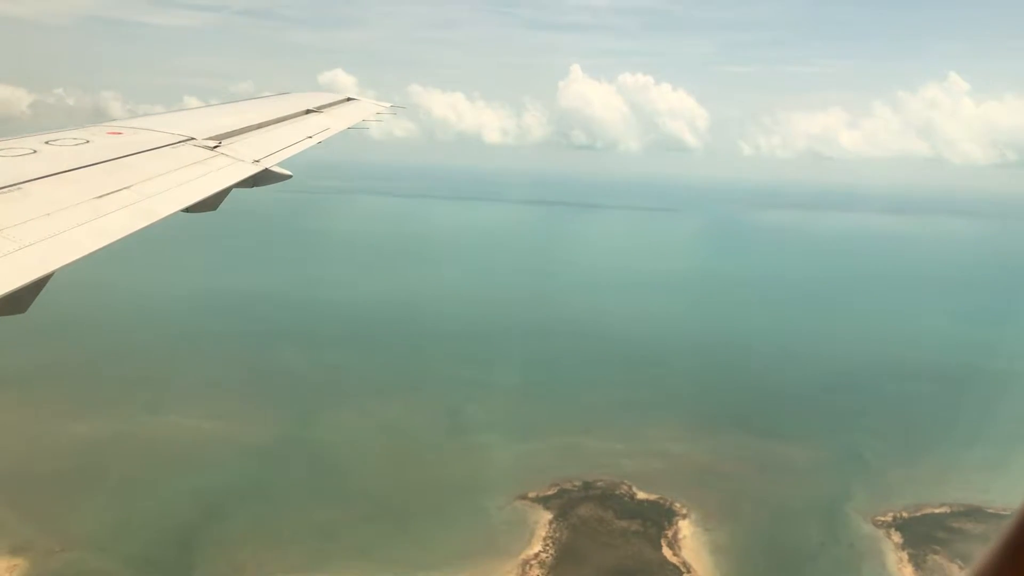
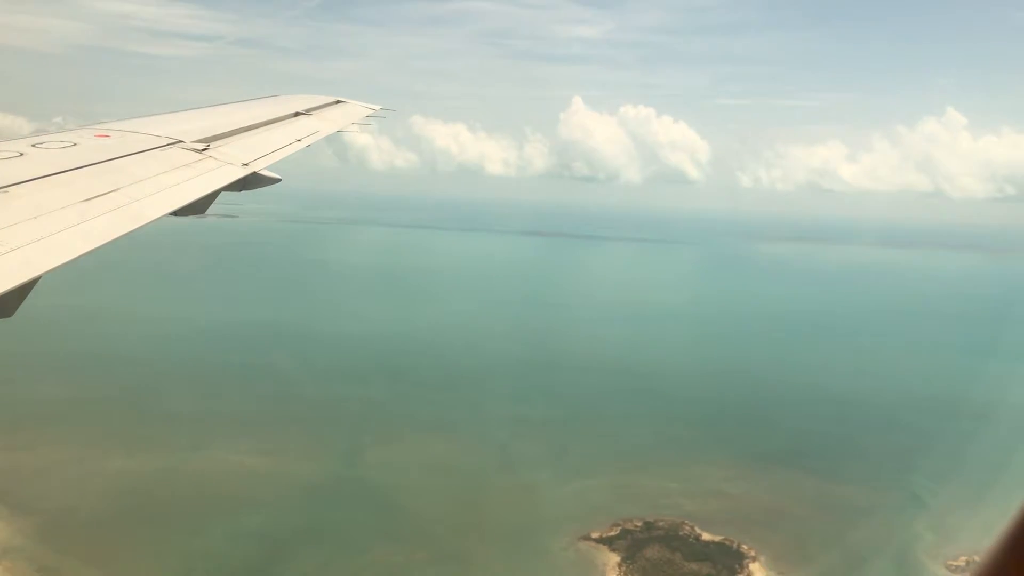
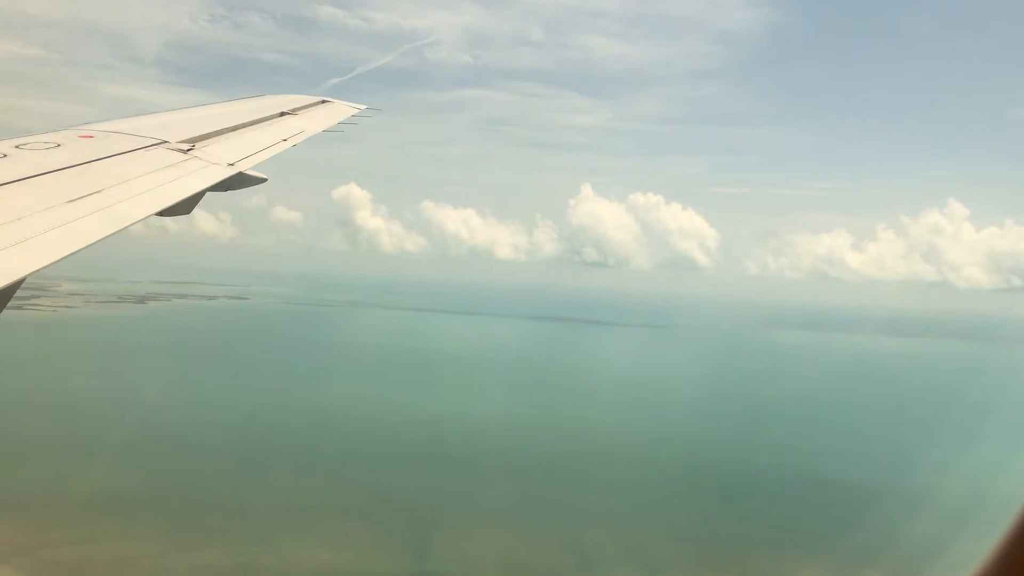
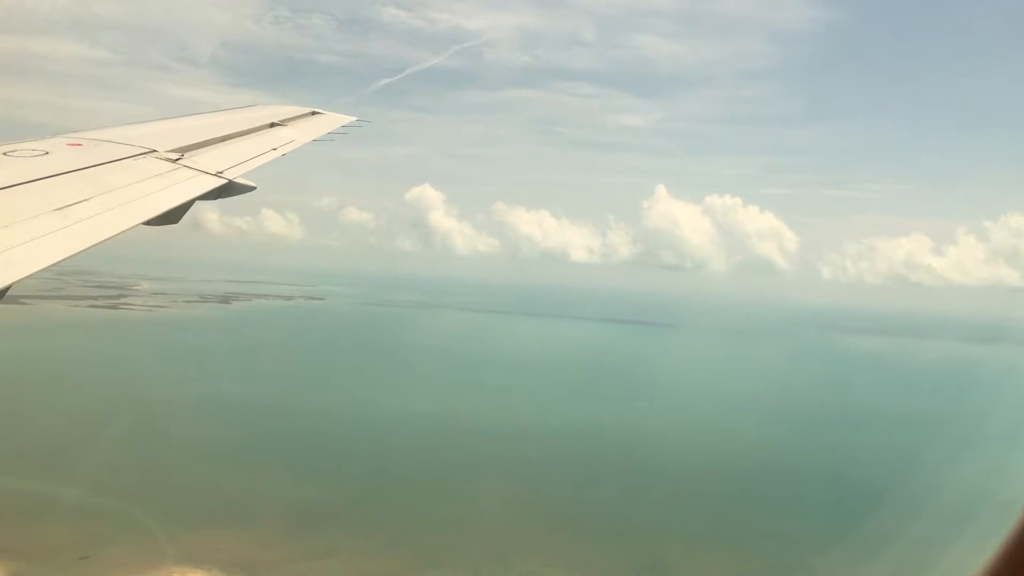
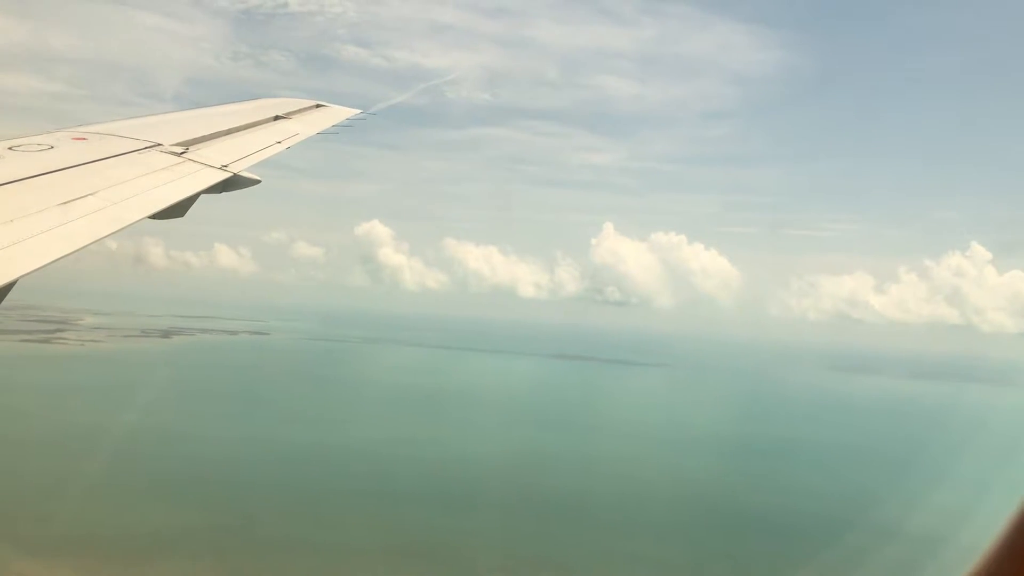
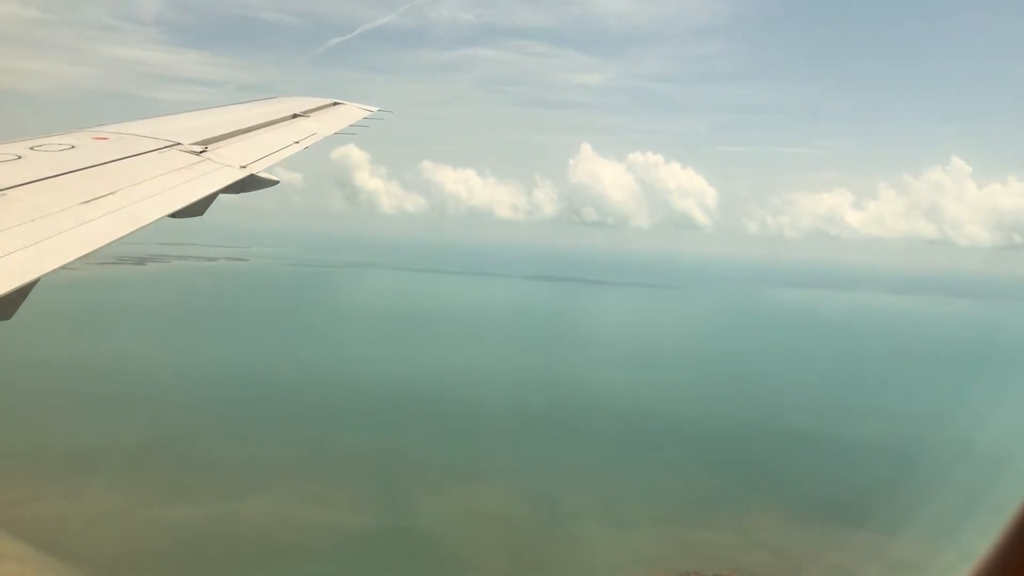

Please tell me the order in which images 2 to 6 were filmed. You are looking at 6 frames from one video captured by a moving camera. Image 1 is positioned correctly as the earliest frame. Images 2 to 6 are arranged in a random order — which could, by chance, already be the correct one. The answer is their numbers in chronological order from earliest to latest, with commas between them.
2, 6, 3, 5, 4
